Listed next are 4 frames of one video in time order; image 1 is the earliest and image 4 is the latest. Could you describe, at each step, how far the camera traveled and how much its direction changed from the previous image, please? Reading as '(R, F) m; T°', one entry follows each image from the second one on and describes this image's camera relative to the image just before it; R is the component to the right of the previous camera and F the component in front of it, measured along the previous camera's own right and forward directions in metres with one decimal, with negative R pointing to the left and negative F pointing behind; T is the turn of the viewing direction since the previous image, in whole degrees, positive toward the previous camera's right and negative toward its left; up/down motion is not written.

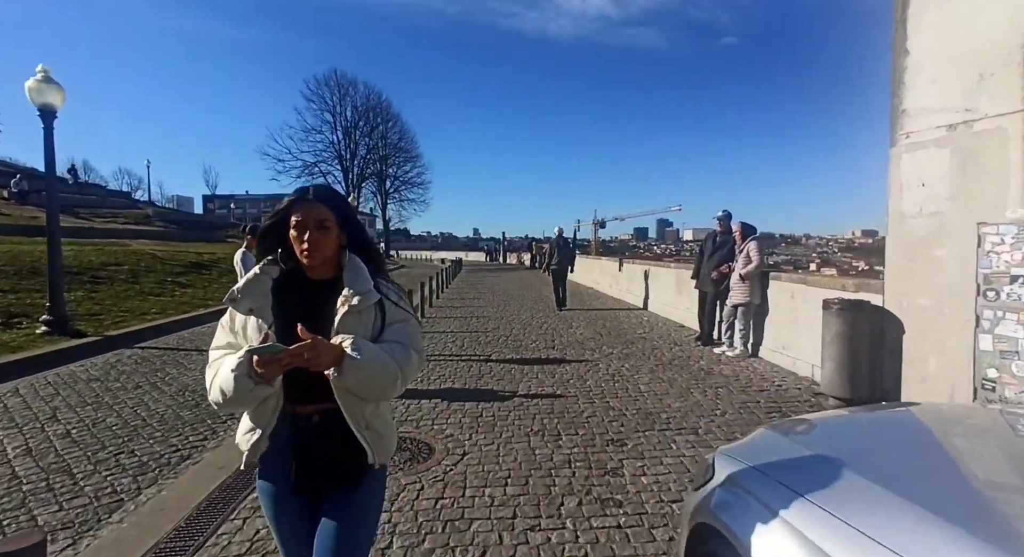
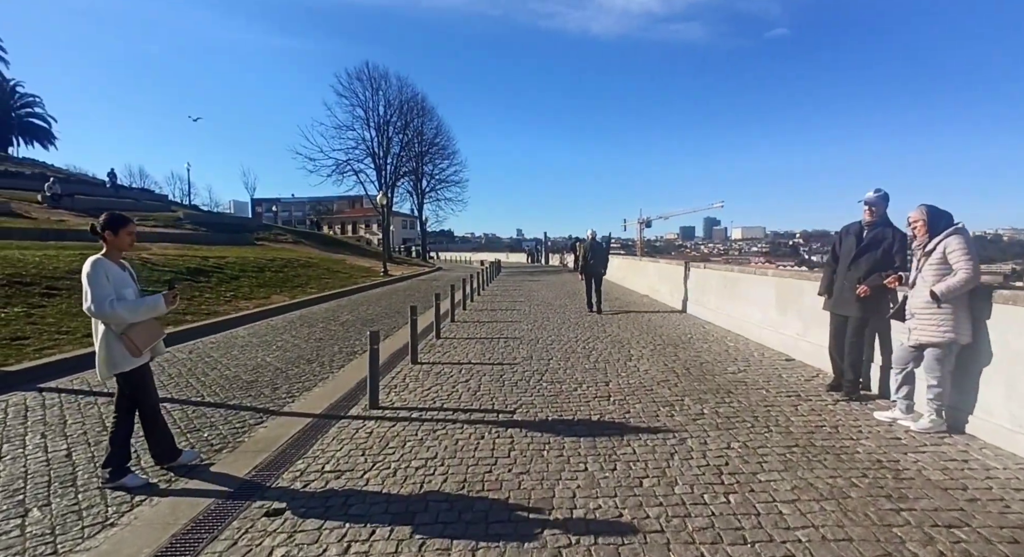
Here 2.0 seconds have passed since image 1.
(+0.1, +2.6) m; -5°
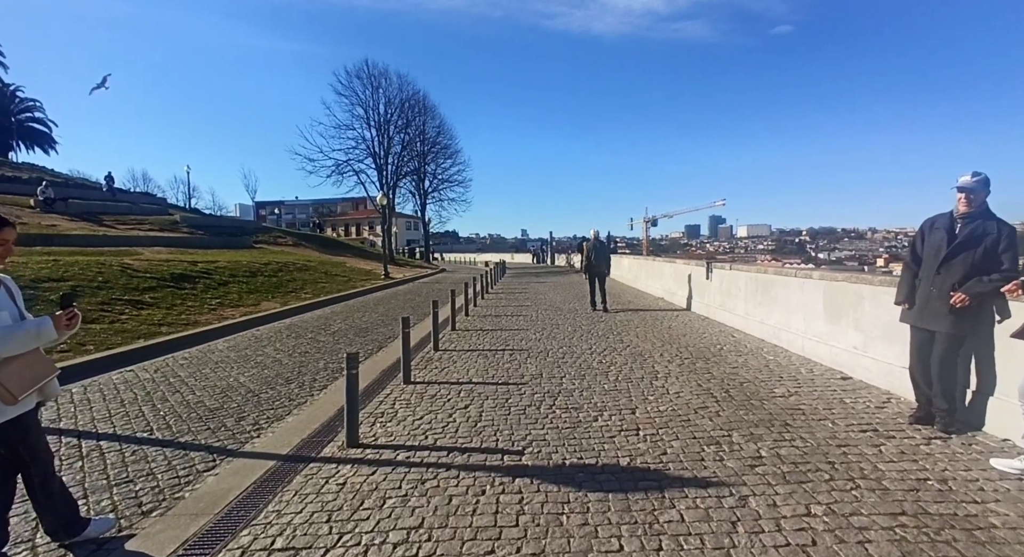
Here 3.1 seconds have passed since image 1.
(0.0, +1.0) m; -1°
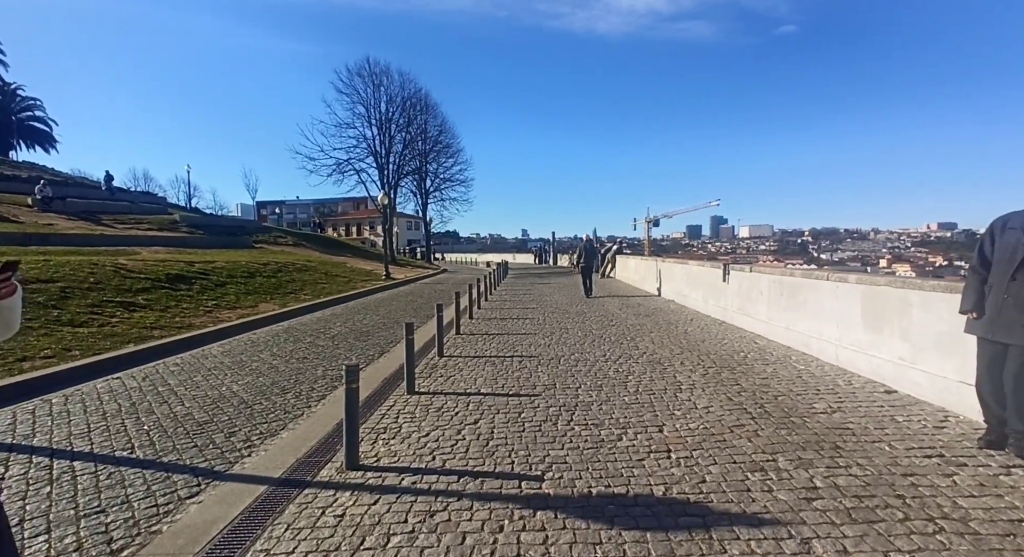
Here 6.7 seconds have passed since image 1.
(-0.1, +0.5) m; 0°
